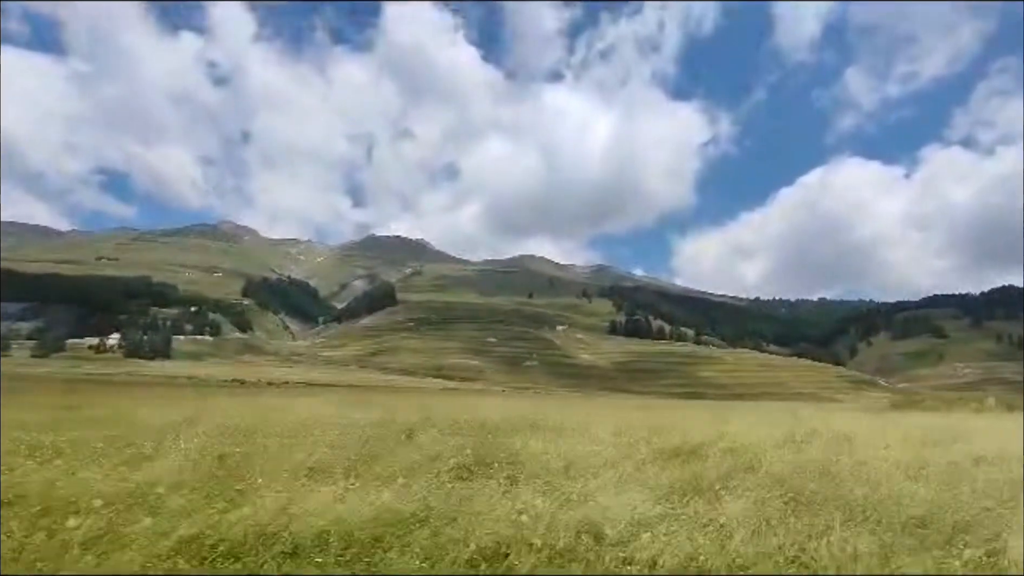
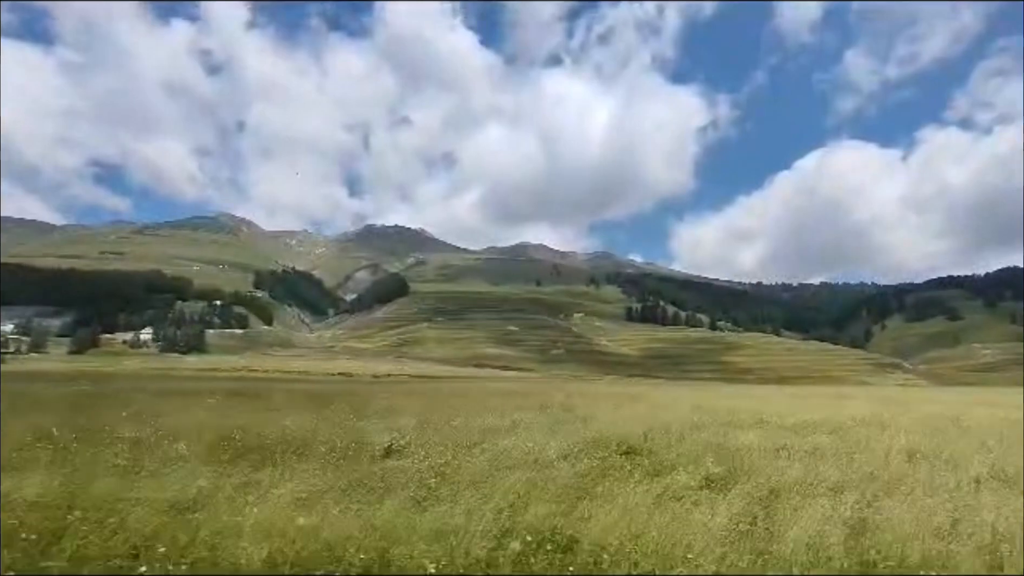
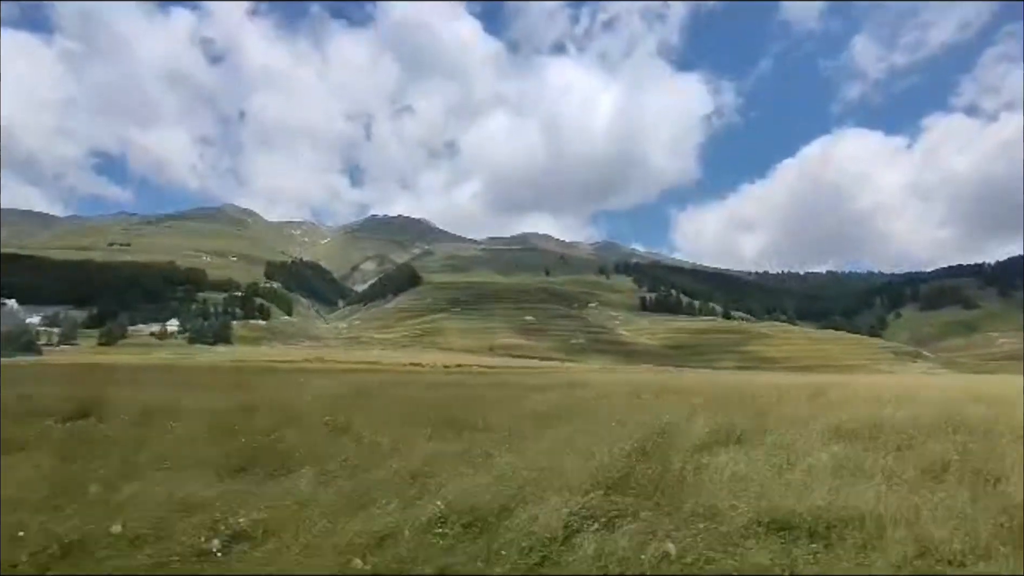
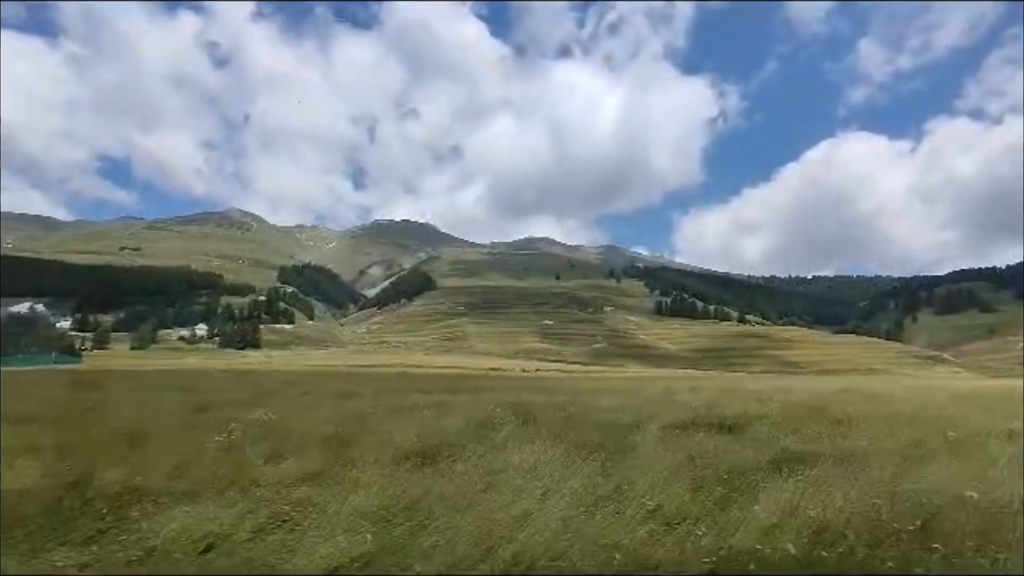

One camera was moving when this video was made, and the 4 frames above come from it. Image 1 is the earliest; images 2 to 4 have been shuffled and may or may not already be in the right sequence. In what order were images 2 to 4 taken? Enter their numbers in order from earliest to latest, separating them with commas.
2, 3, 4
